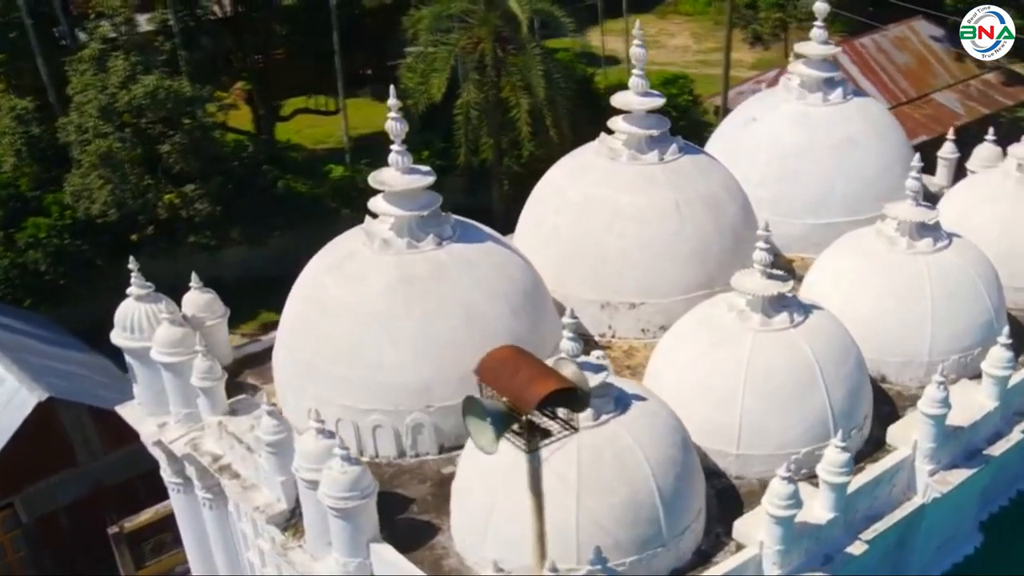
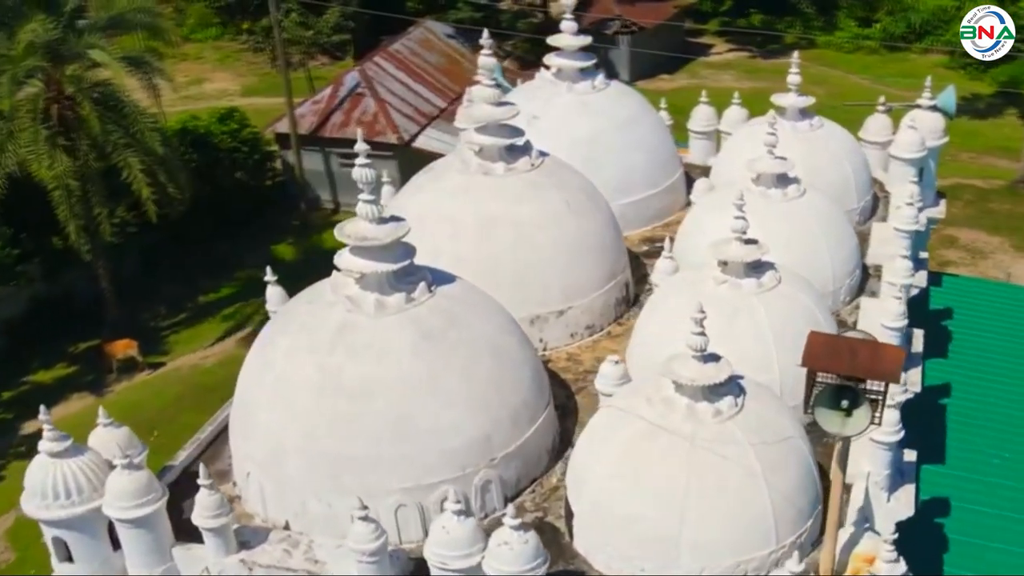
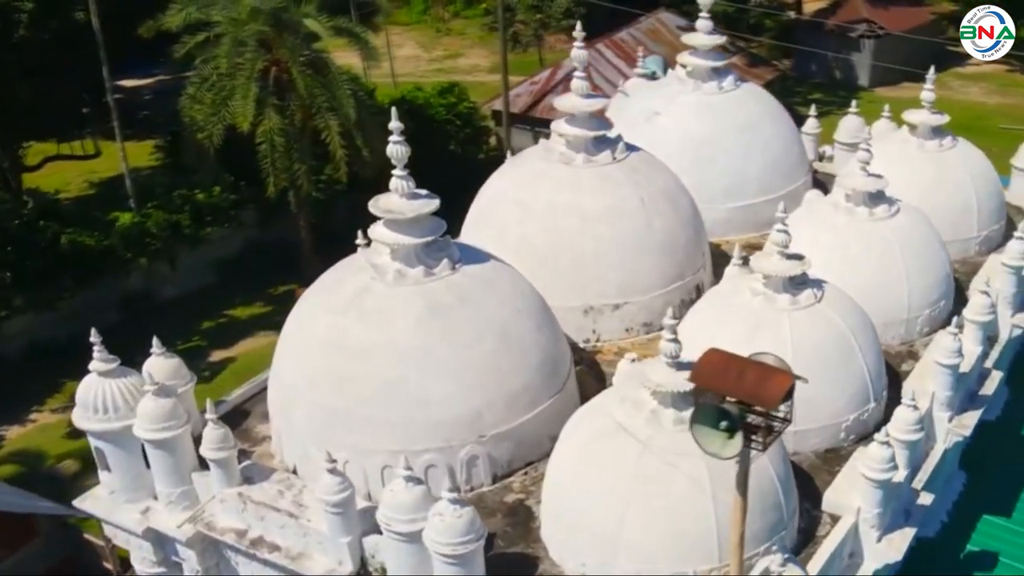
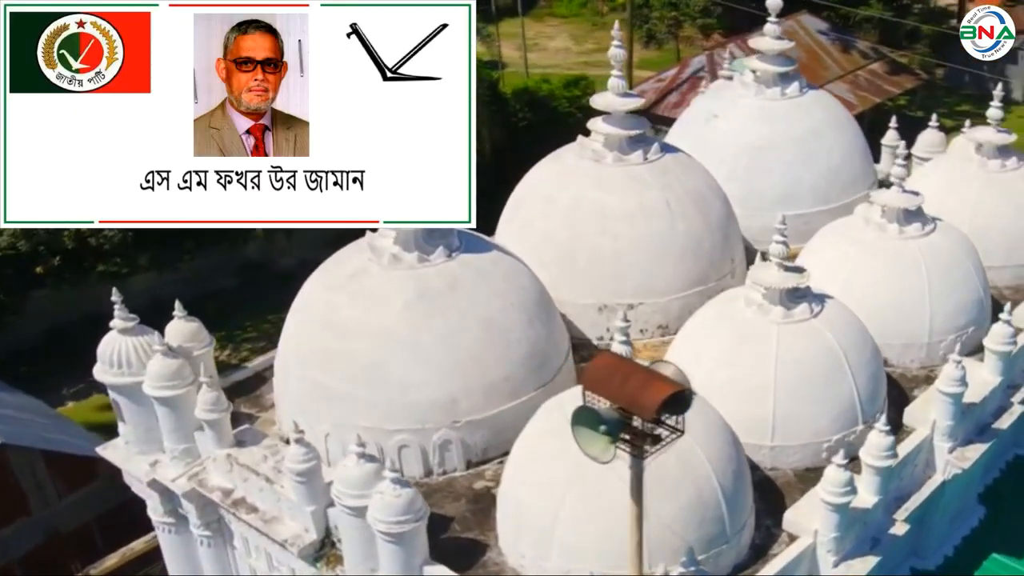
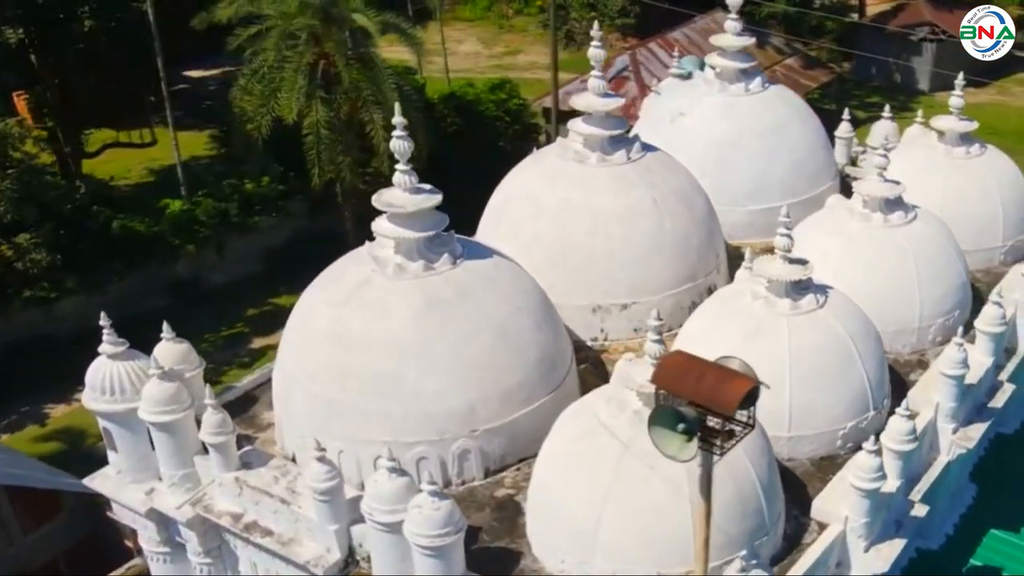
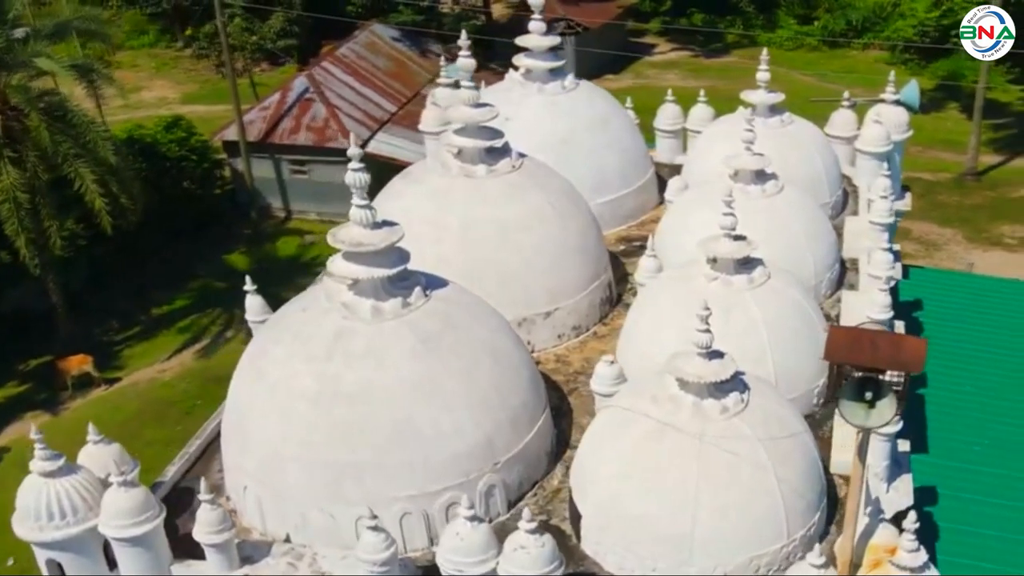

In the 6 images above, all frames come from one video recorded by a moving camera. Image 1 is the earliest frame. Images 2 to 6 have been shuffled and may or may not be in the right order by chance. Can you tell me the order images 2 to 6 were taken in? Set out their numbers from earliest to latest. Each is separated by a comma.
4, 5, 3, 2, 6
